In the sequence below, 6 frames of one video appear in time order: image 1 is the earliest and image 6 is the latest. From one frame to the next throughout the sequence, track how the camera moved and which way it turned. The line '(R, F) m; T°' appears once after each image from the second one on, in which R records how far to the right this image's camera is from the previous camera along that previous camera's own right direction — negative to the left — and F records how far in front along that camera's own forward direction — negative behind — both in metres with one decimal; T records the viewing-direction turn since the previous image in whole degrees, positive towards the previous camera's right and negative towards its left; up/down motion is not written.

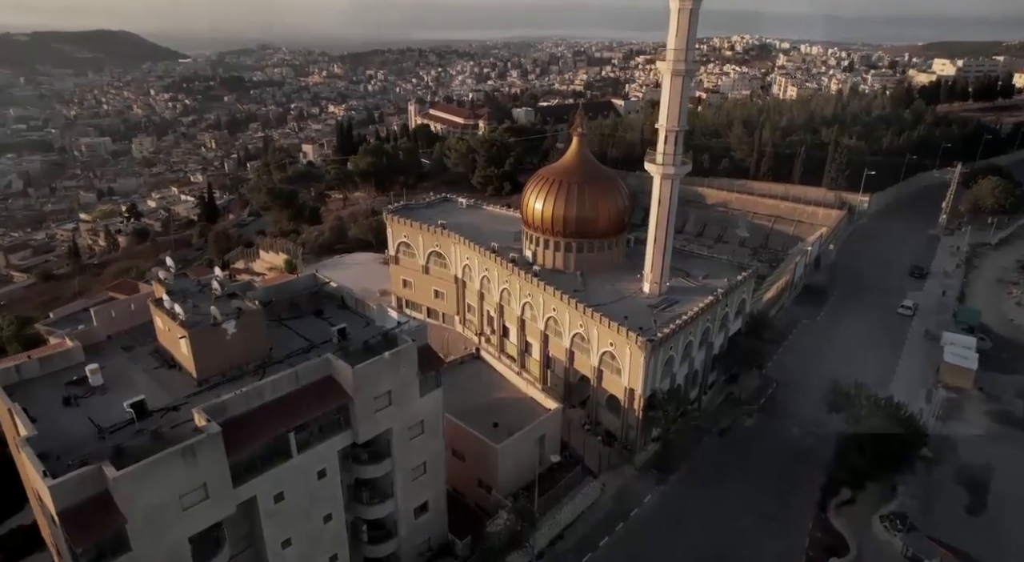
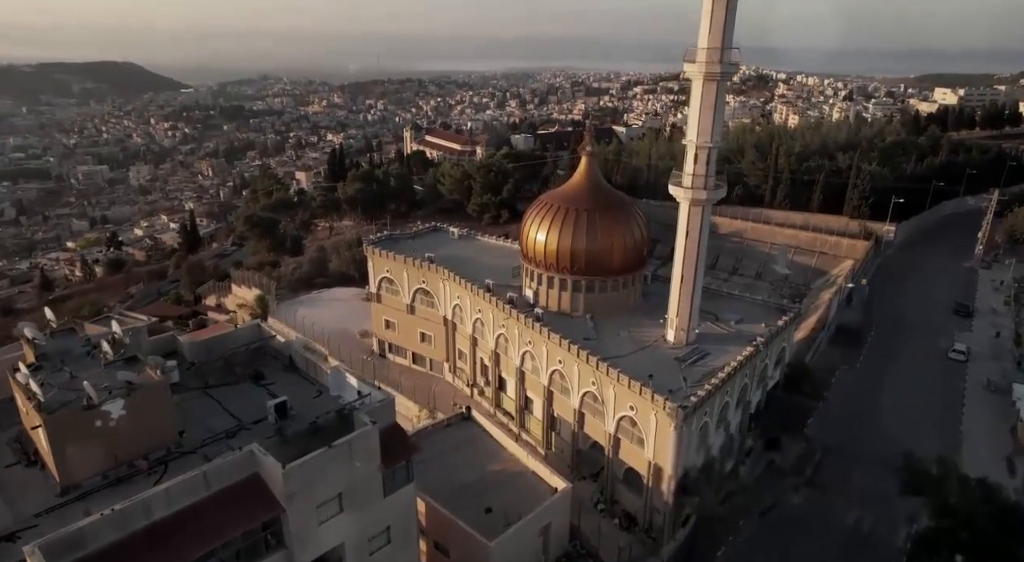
(0.0, +4.1) m; 0°
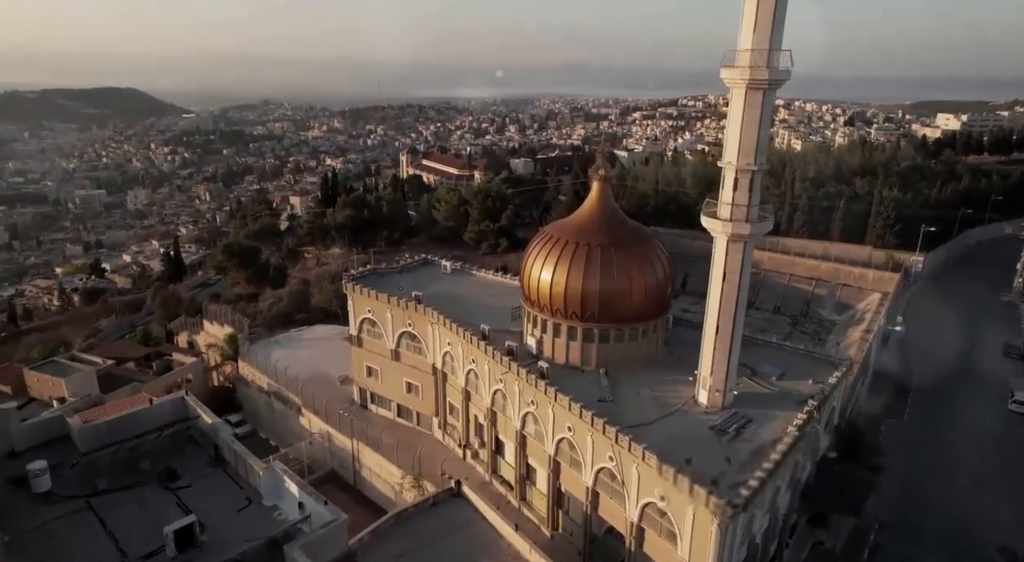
(0.0, +3.5) m; 0°
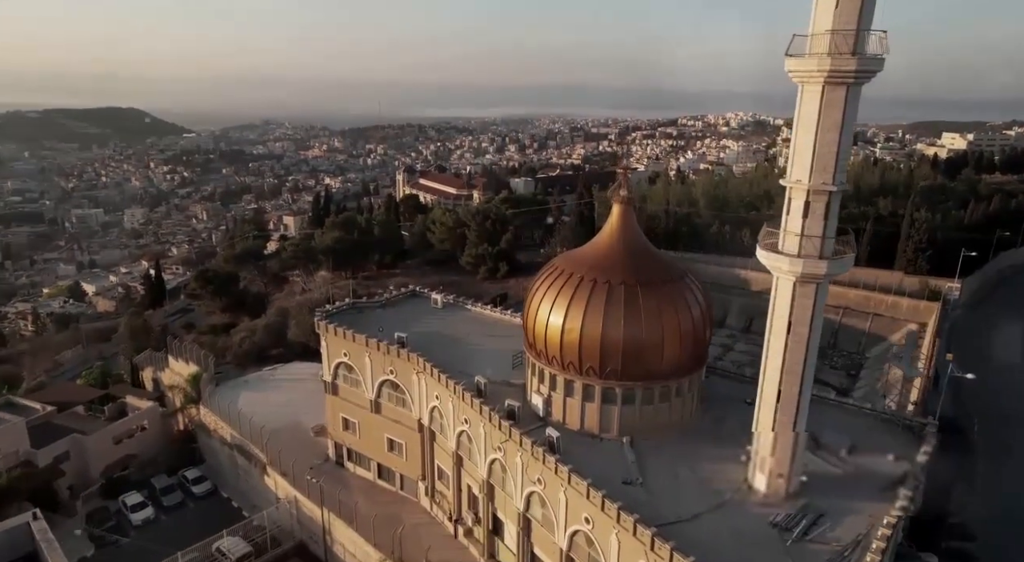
(0.0, +3.7) m; 0°
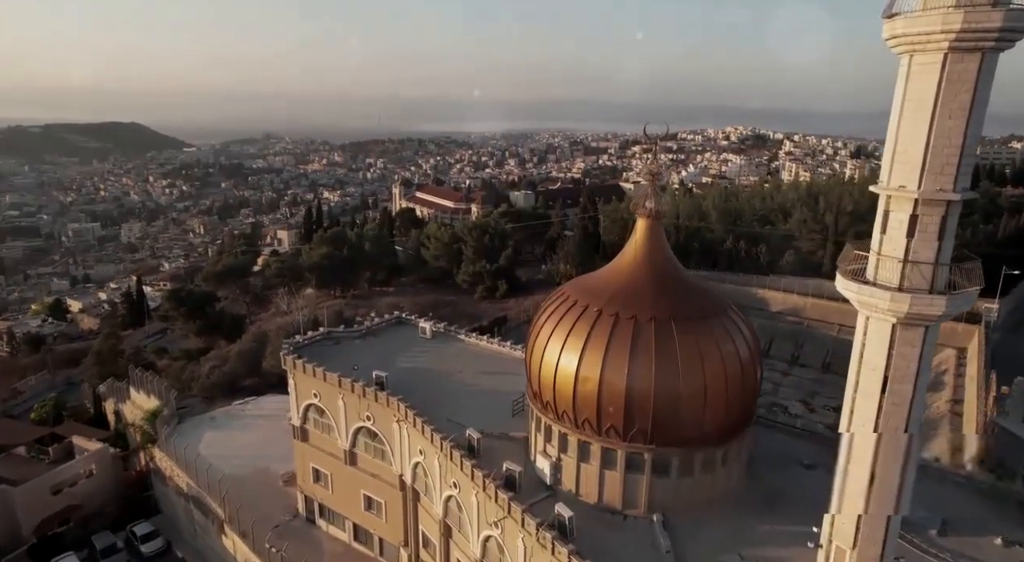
(0.0, +3.2) m; 0°
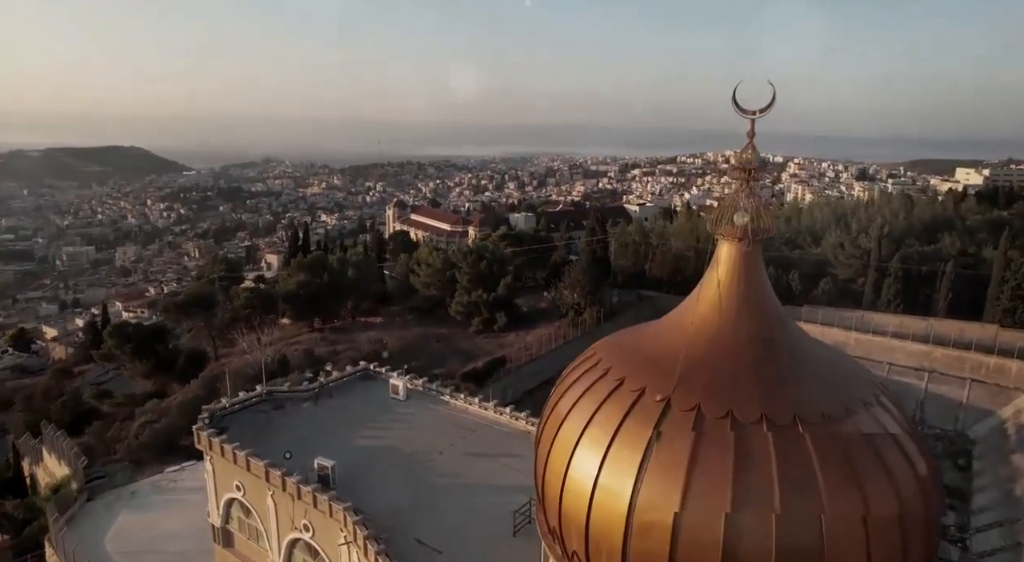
(0.0, +5.2) m; 0°
